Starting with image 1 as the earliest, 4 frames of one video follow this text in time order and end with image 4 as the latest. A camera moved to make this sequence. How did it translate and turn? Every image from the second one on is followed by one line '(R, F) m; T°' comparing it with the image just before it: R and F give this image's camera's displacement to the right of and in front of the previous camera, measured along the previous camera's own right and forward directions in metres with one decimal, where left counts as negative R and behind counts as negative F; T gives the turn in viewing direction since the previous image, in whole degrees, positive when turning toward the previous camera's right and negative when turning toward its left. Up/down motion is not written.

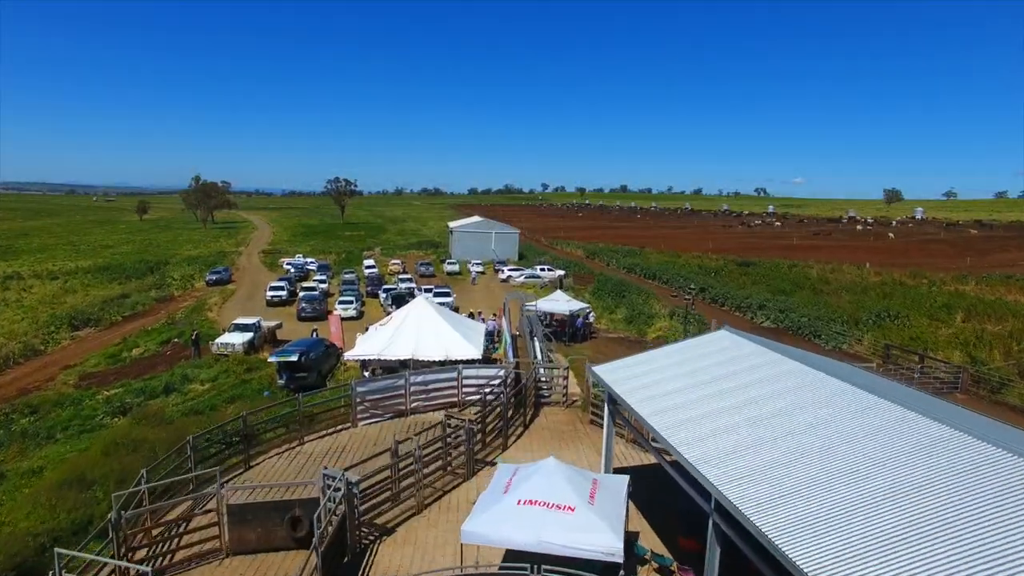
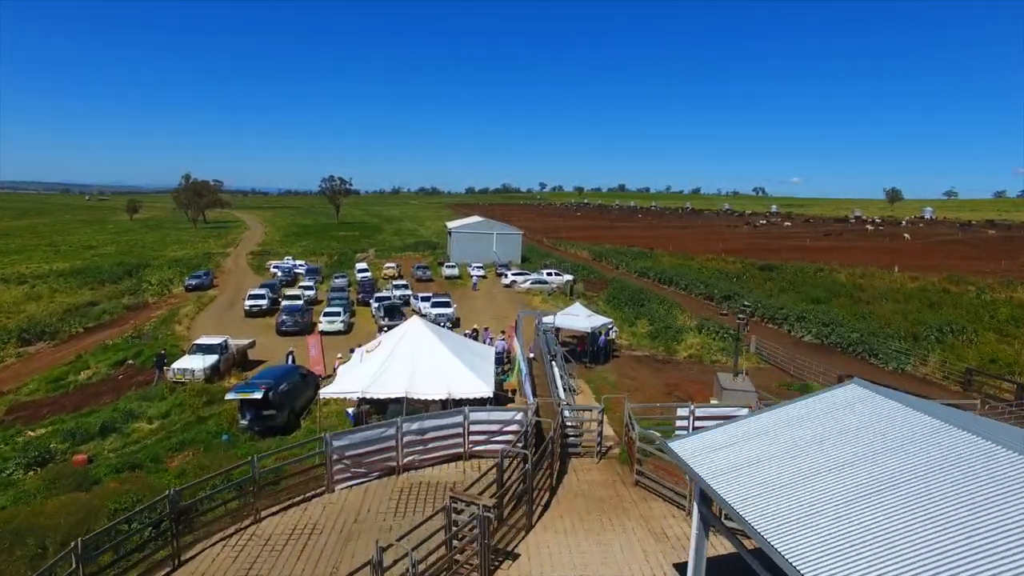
(-0.5, +4.1) m; 0°
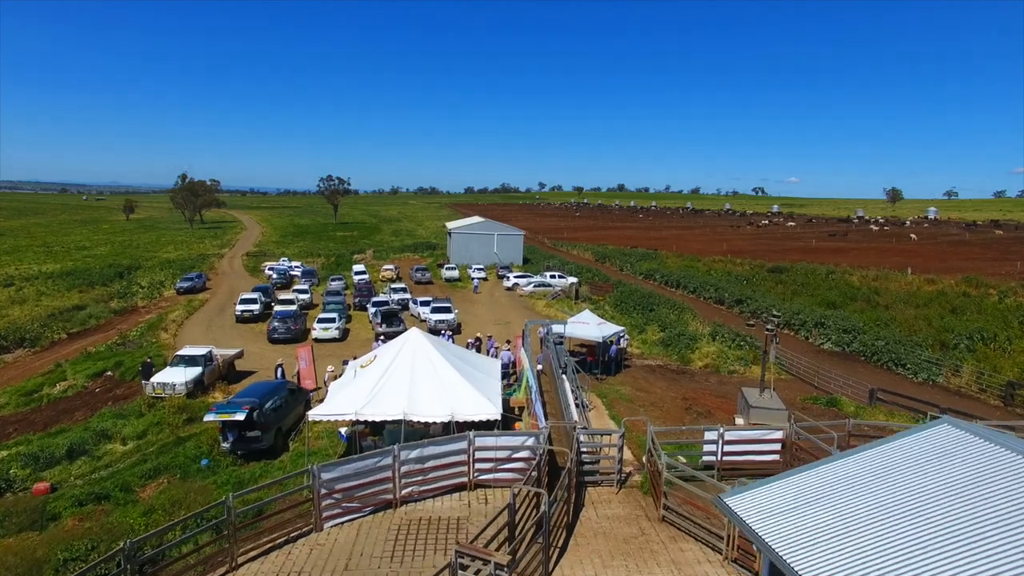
(-0.2, +1.6) m; 0°
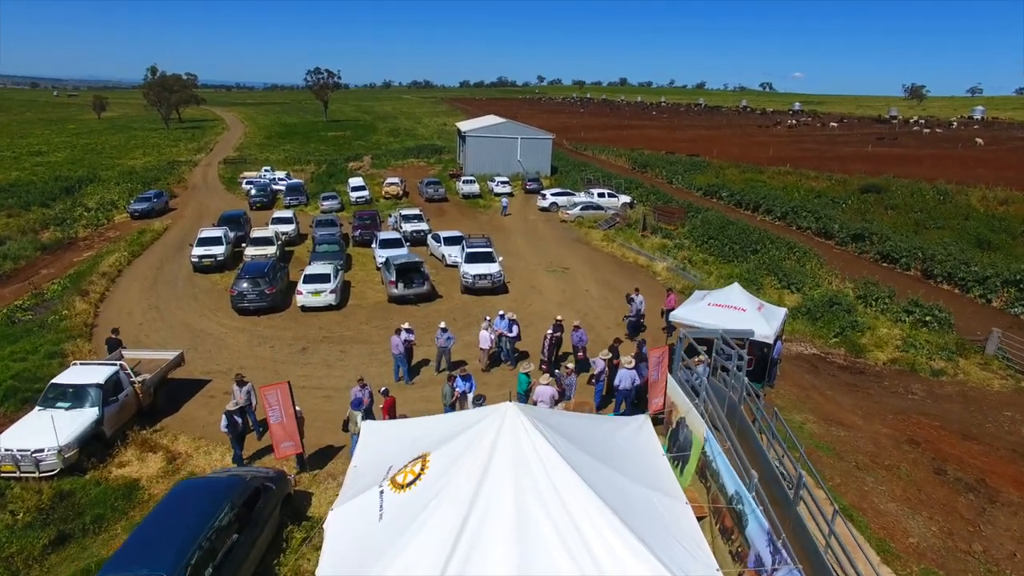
(-2.5, +9.5) m; 0°
